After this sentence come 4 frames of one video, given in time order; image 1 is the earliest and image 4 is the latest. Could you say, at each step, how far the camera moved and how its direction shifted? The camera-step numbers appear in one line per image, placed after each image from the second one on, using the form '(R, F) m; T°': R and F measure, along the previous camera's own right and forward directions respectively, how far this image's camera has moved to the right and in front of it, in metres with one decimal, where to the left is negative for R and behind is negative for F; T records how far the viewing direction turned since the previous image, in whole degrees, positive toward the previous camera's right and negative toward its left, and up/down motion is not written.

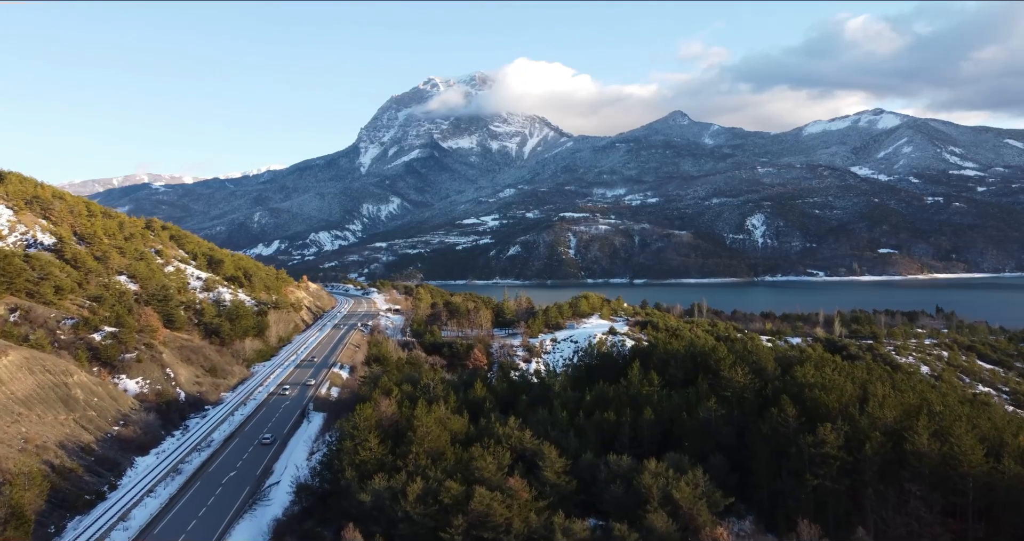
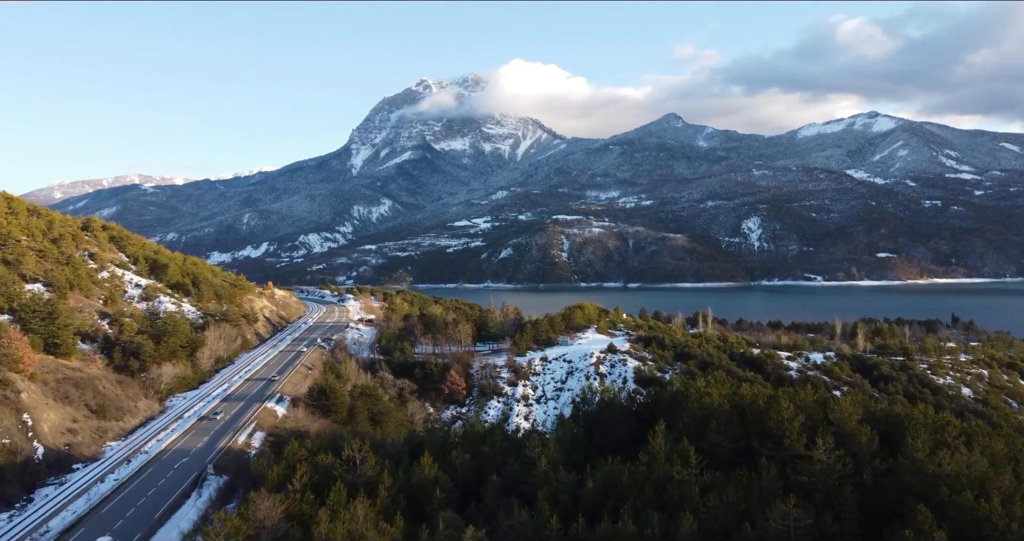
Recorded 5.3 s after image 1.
(+0.6, +7.7) m; +1°
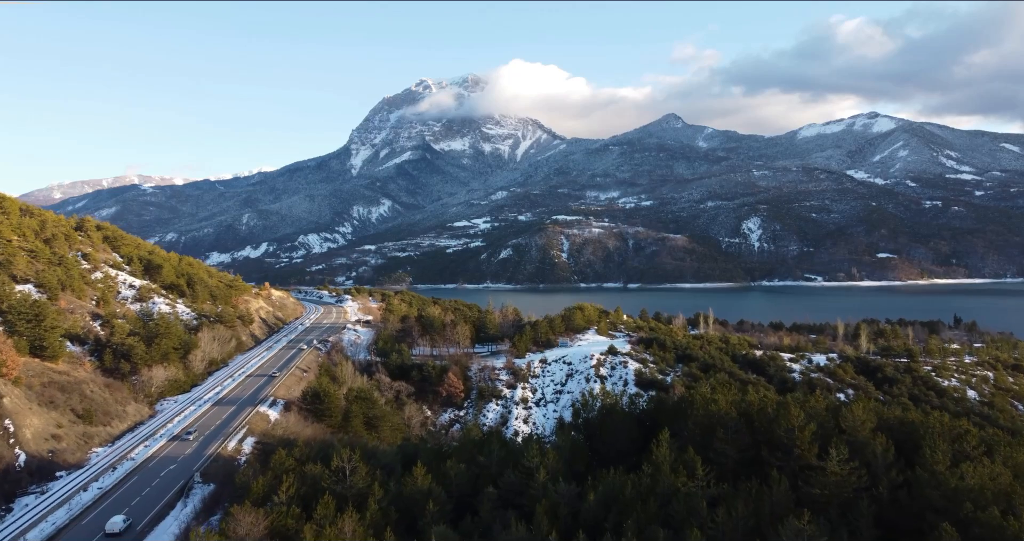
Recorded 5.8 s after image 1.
(0.0, +0.7) m; 0°
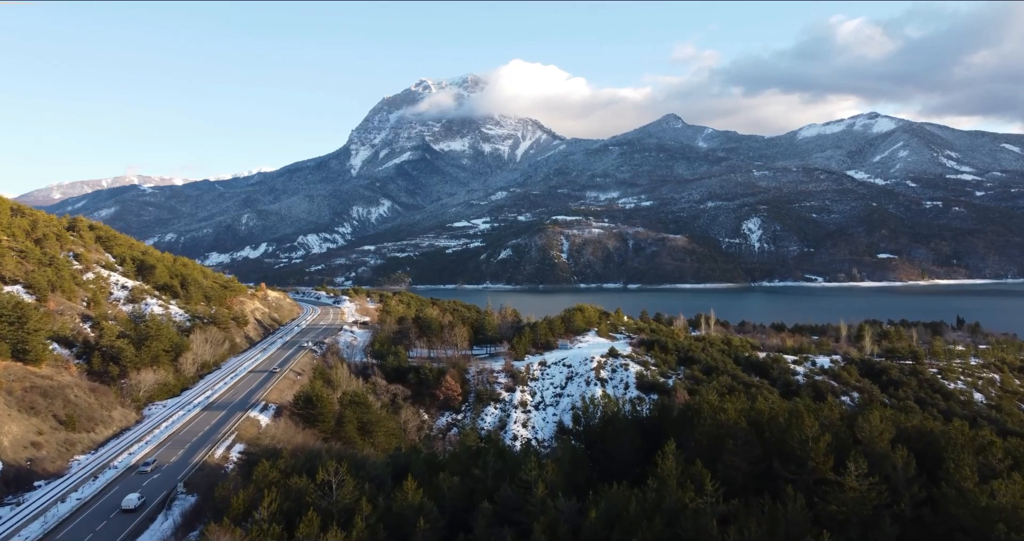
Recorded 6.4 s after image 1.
(+0.1, +0.9) m; 0°
